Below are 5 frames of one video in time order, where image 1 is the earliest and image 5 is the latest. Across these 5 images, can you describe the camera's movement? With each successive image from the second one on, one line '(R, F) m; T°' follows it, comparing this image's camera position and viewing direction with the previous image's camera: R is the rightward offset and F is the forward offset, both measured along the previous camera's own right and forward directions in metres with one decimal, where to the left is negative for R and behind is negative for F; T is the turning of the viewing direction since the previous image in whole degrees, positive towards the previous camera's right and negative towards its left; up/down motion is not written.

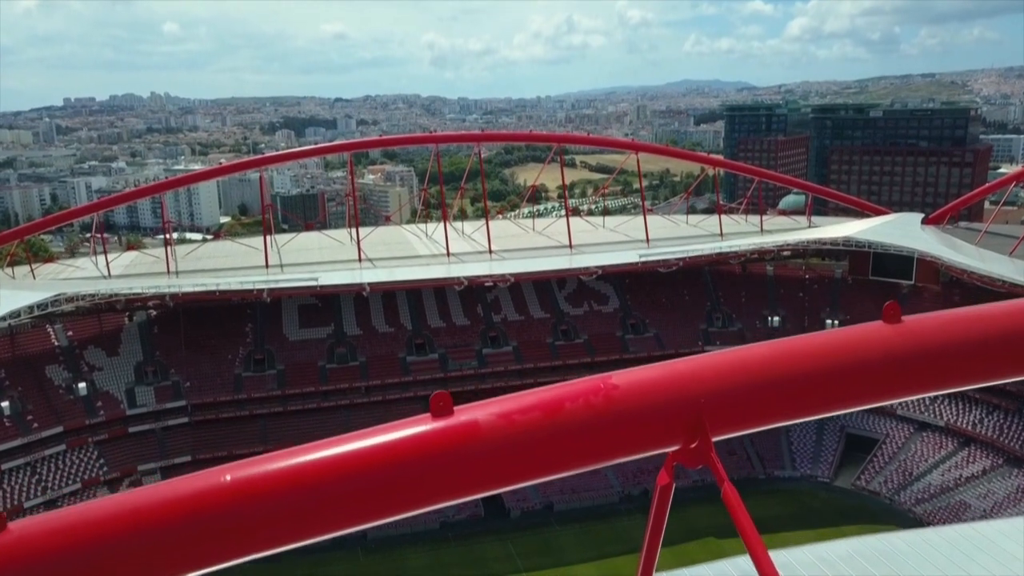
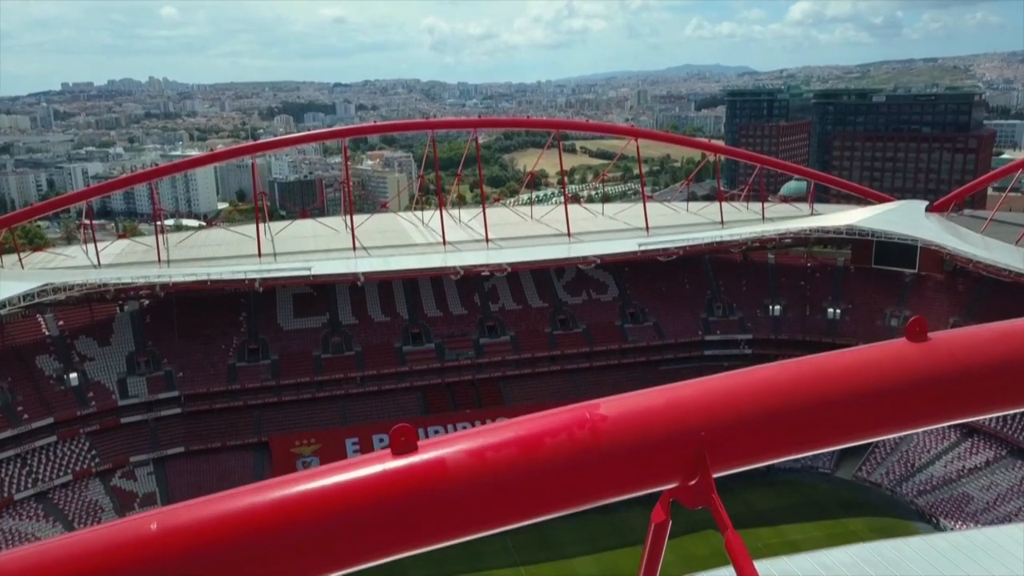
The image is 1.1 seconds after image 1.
(+0.1, +0.5) m; 0°
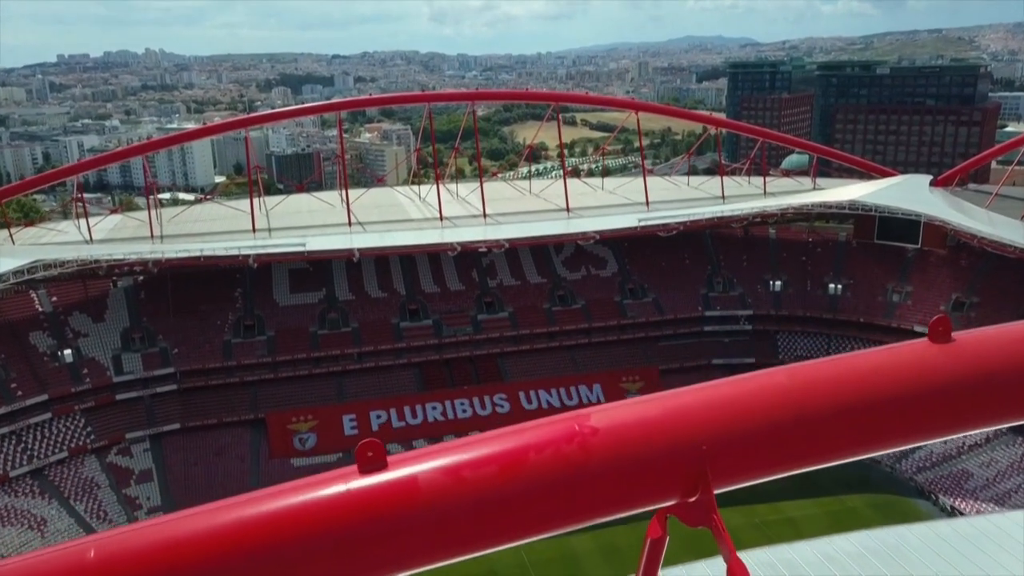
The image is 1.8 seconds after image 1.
(+0.1, +0.3) m; 0°
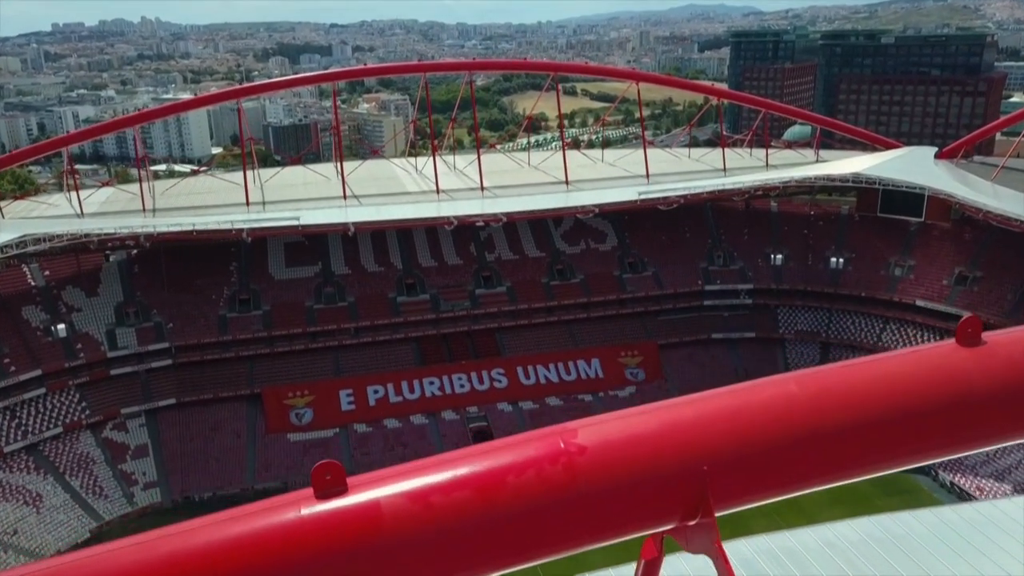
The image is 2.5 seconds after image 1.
(+0.1, +0.3) m; 0°
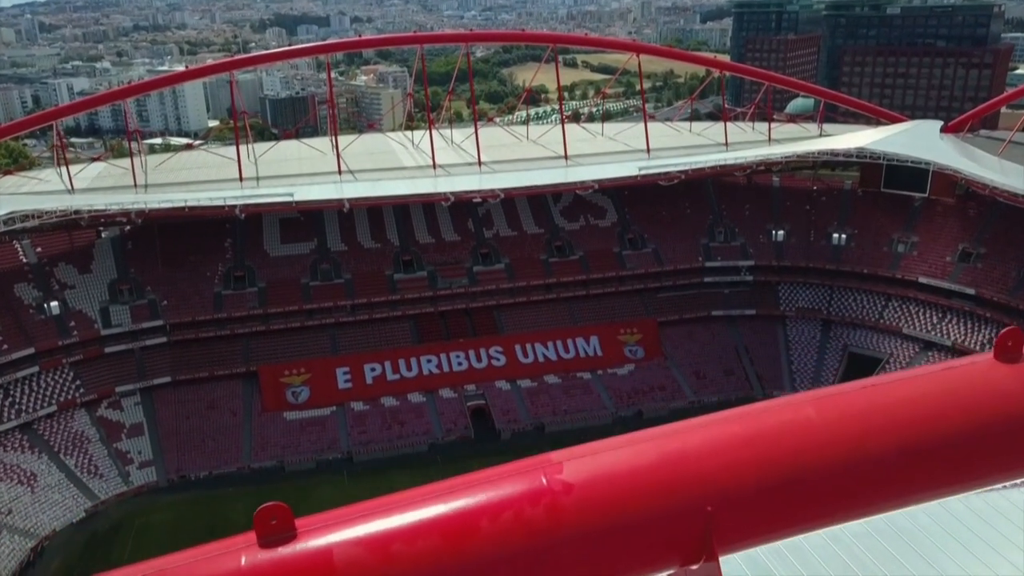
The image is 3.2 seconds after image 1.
(+0.1, +0.4) m; 0°
